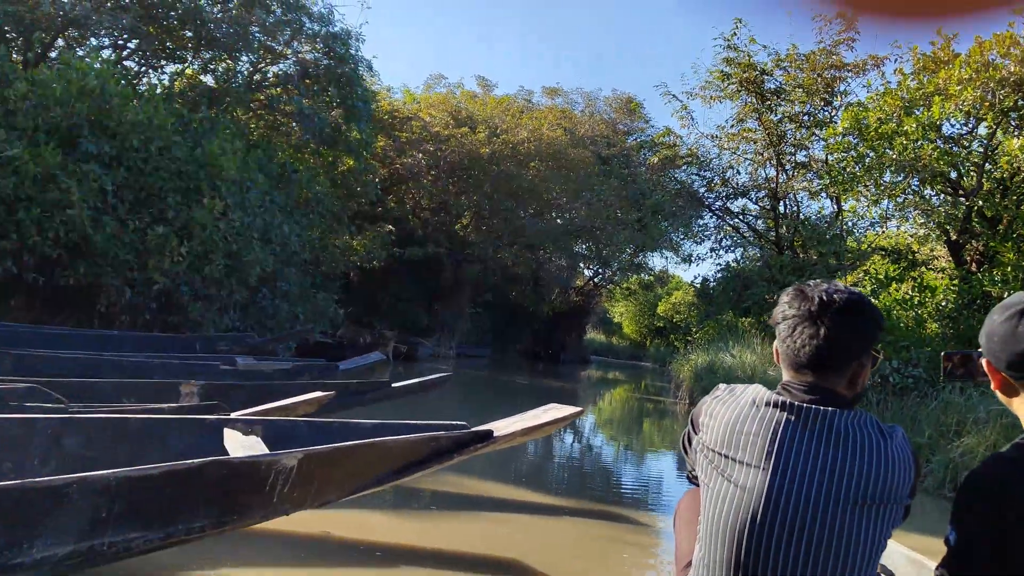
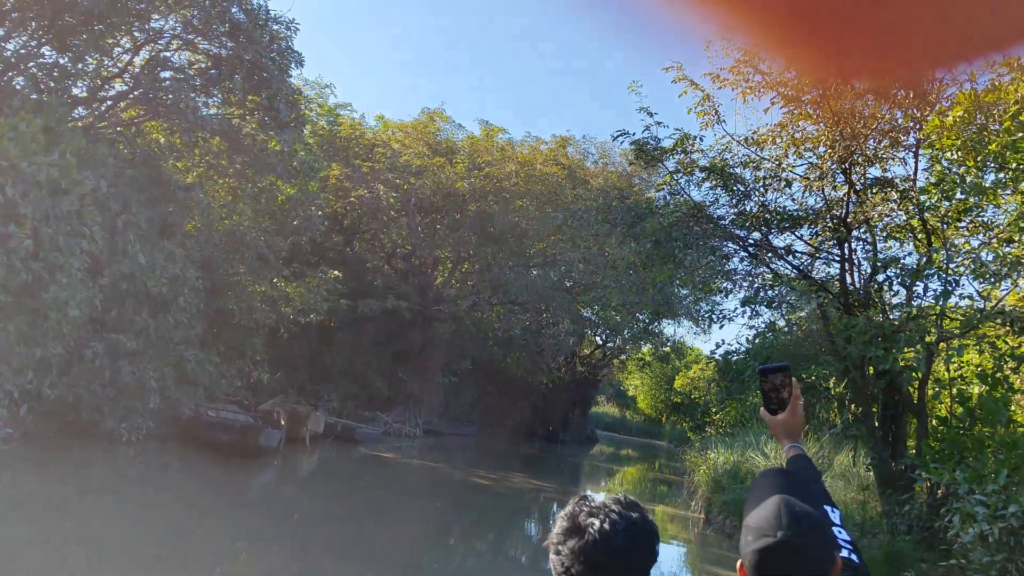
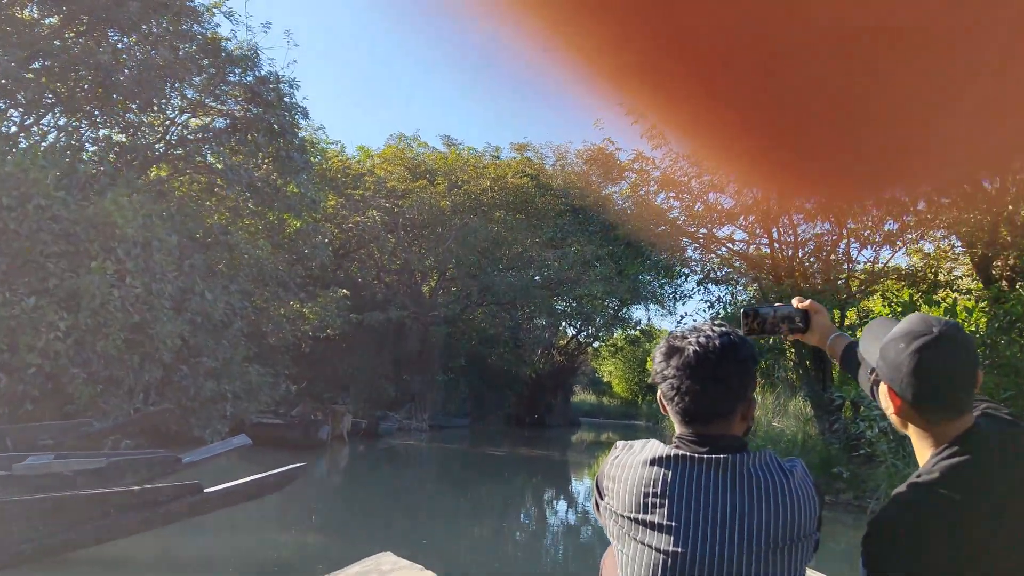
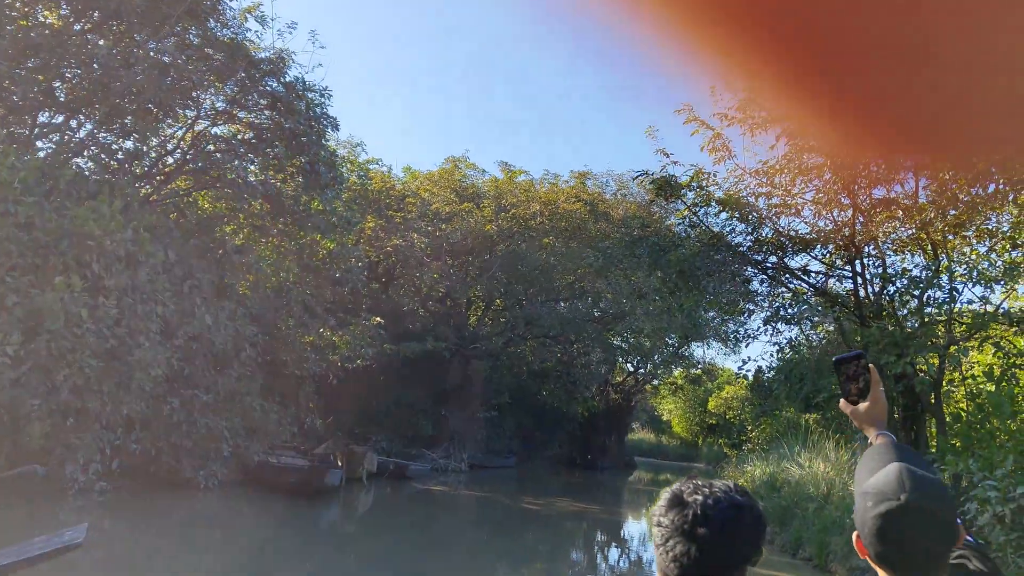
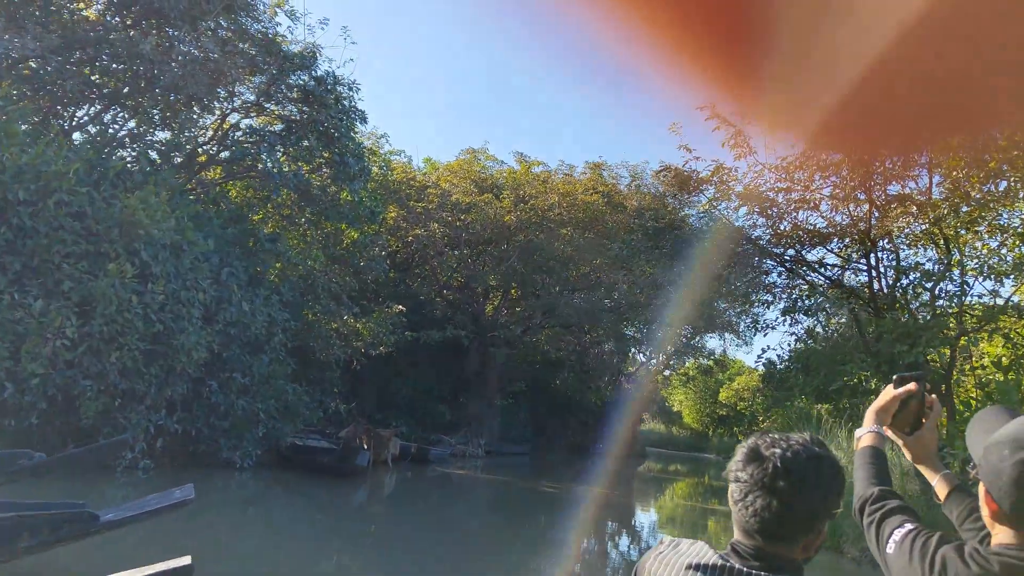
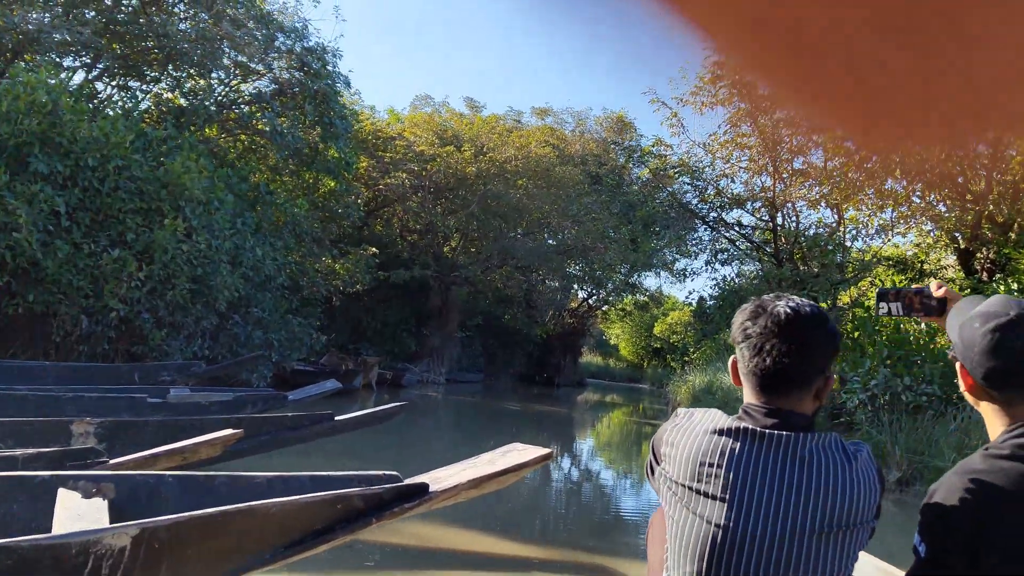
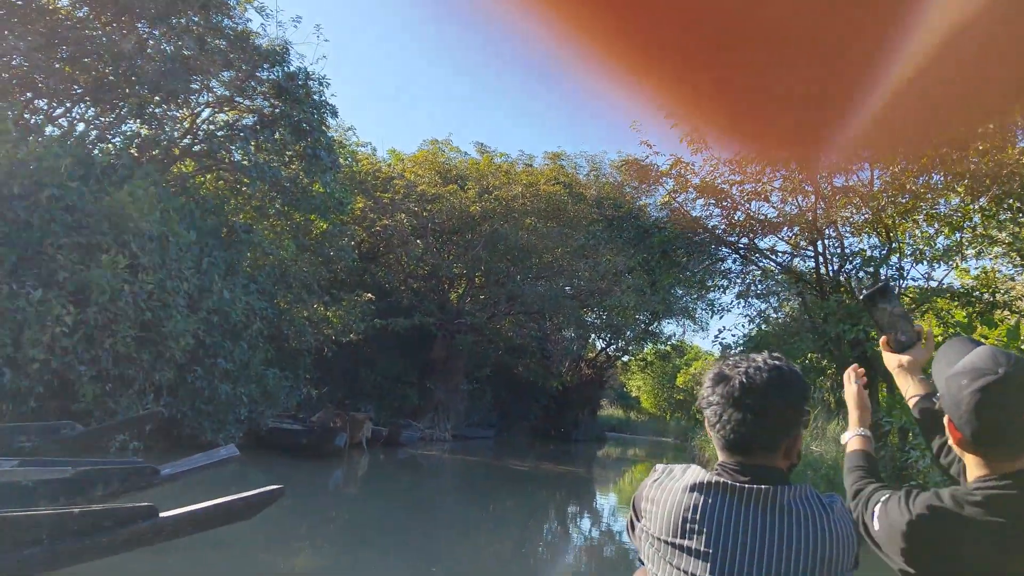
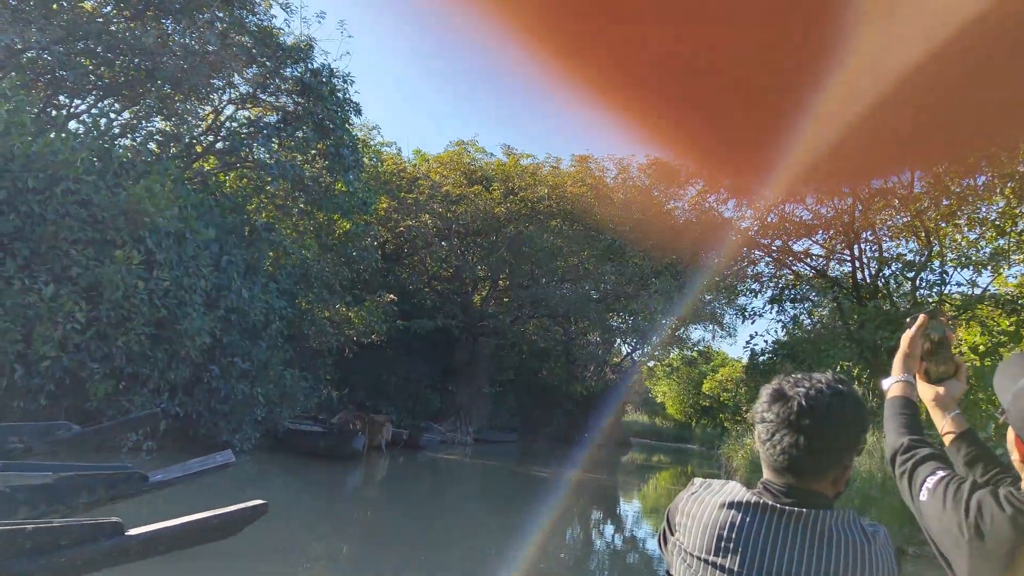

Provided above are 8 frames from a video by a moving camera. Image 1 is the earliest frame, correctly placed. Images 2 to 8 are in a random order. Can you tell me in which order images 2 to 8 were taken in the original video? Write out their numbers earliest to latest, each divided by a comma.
6, 3, 7, 8, 5, 4, 2
